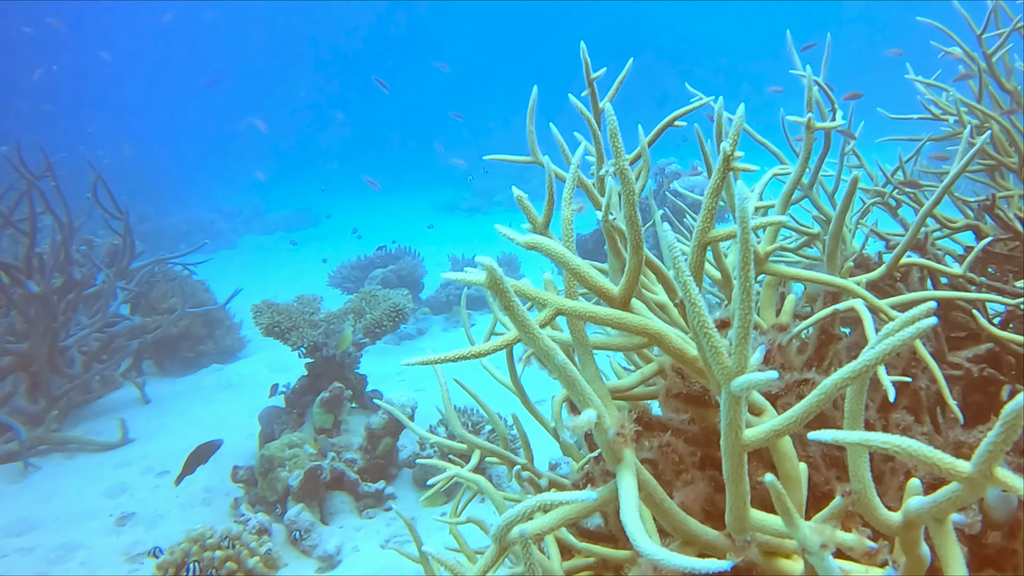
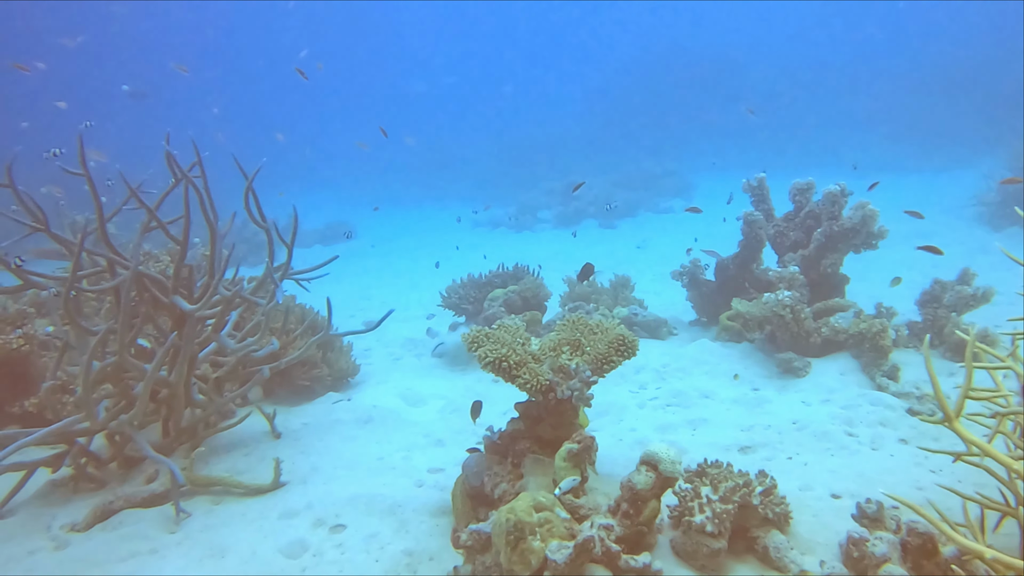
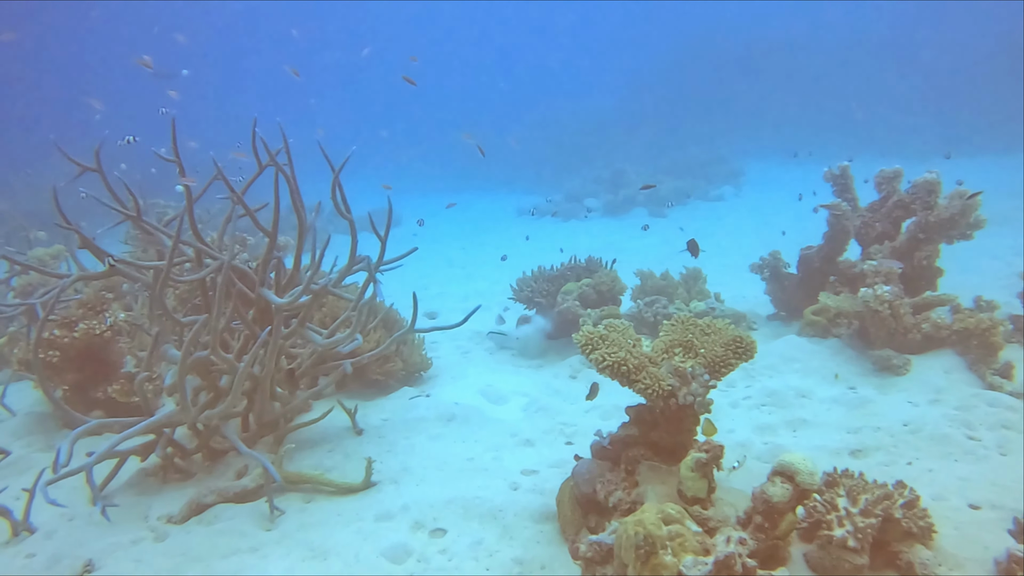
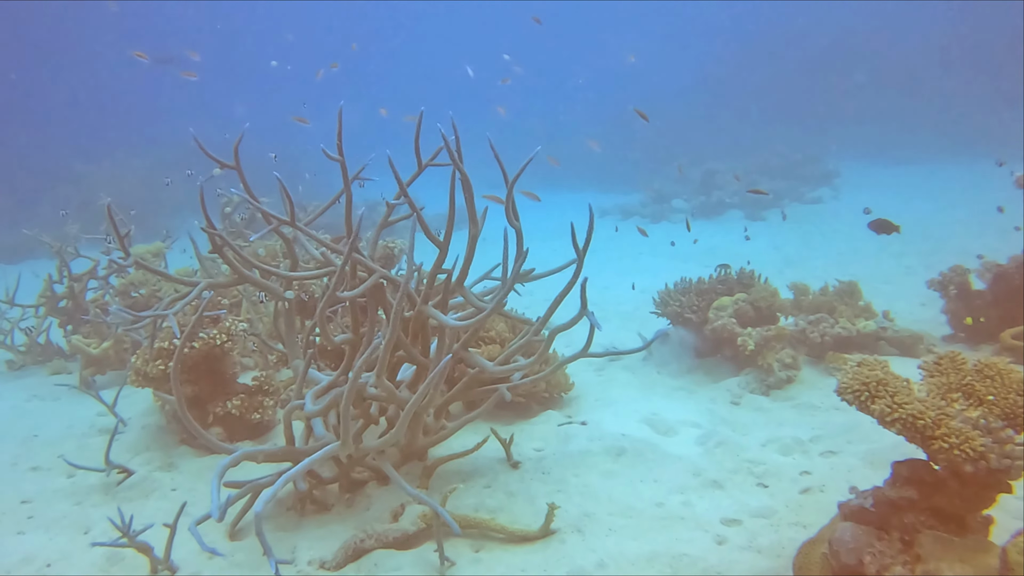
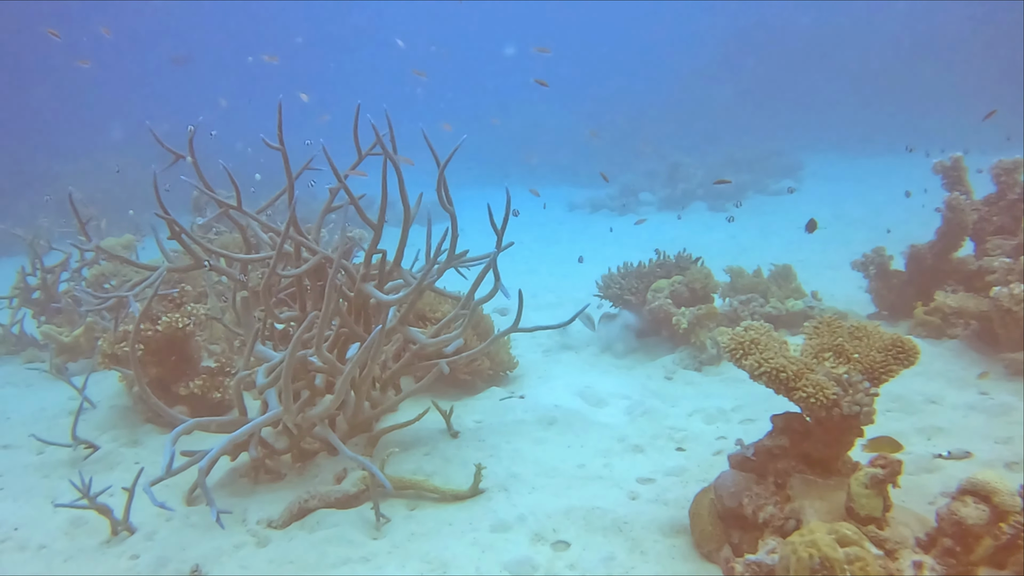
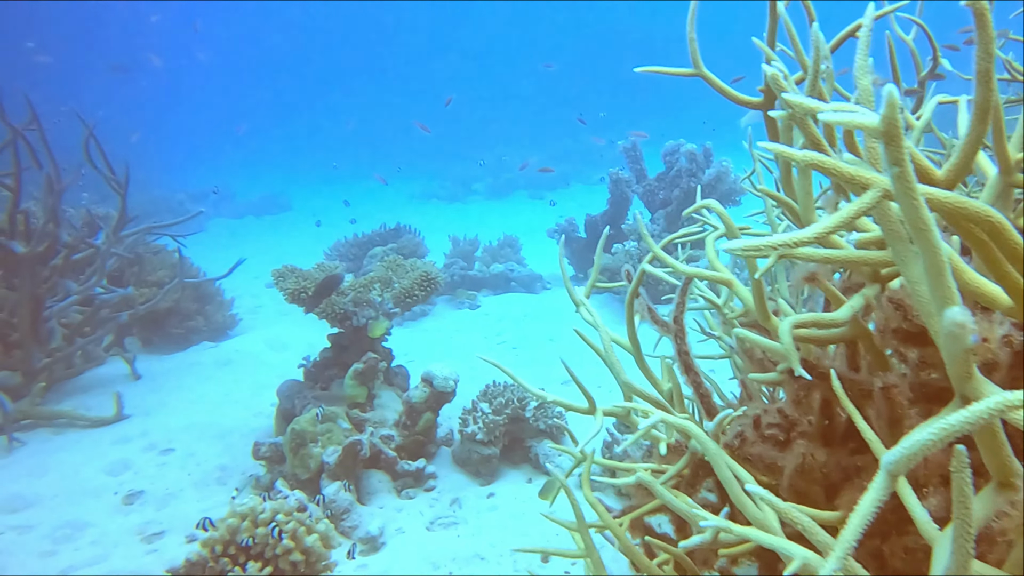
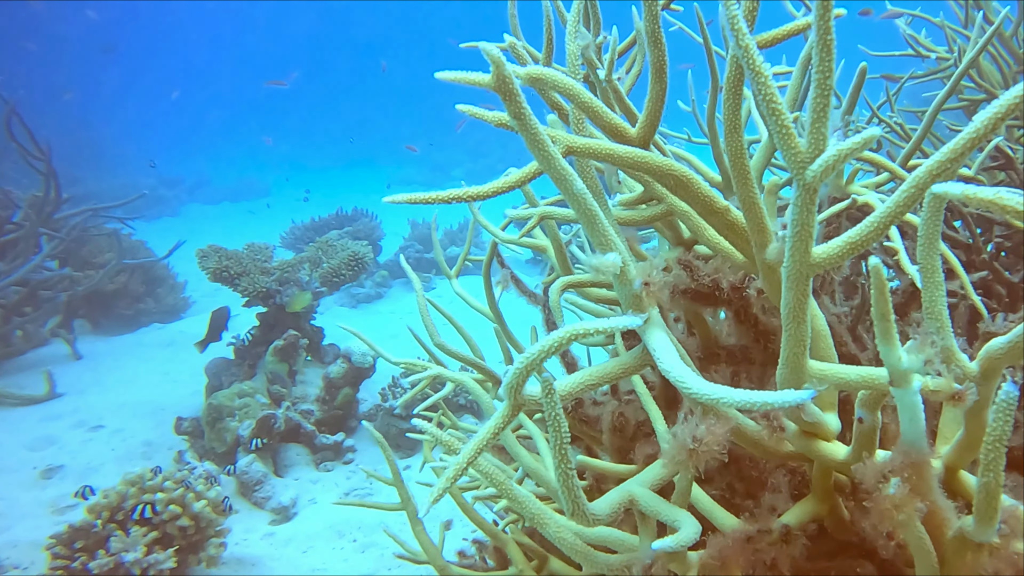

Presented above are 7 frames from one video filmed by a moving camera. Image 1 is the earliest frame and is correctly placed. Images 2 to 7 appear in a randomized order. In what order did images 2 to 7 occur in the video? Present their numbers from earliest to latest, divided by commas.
7, 6, 2, 3, 5, 4
